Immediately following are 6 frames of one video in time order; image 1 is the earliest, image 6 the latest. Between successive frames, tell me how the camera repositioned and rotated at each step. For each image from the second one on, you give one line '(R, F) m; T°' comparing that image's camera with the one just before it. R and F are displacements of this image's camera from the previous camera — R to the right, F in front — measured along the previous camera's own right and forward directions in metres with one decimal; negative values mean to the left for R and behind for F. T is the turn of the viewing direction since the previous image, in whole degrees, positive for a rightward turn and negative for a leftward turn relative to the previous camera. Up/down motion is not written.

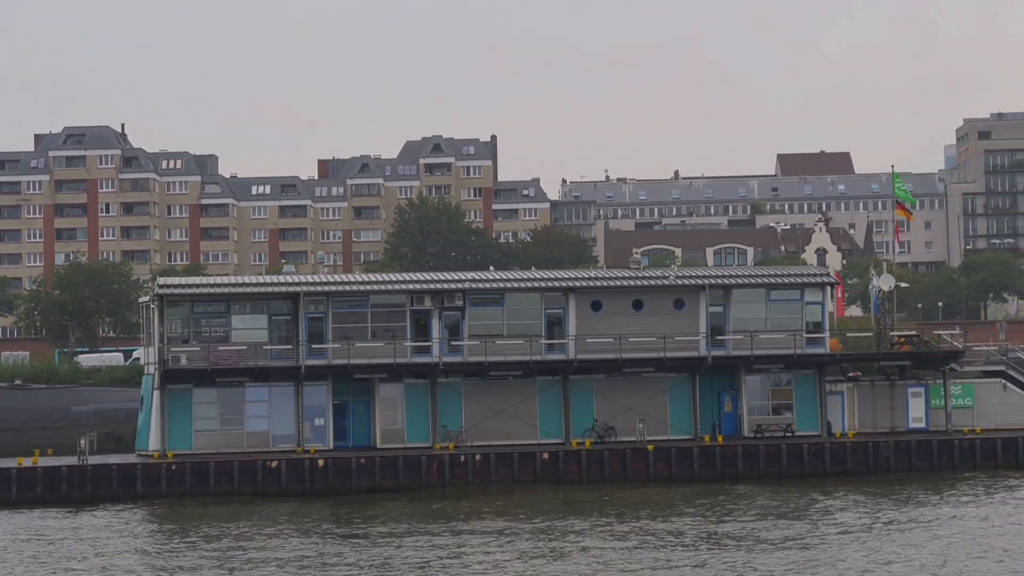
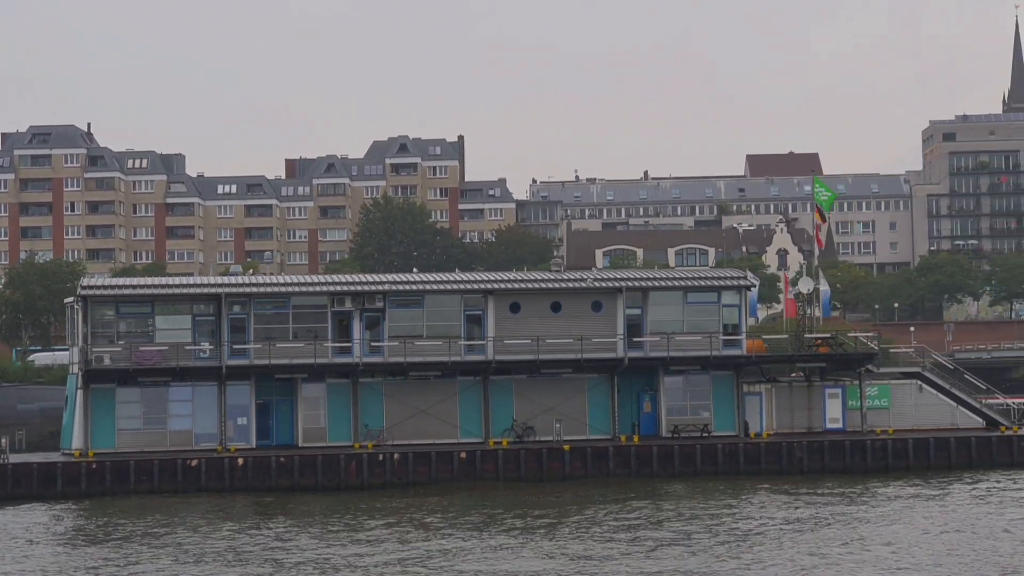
(+1.5, -0.7) m; 0°
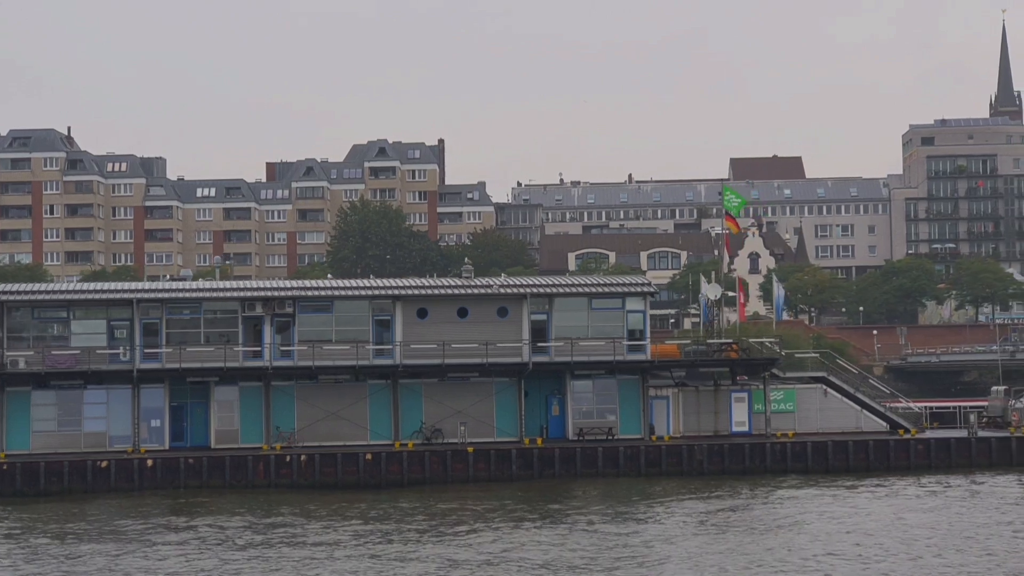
(+2.4, -1.1) m; 0°
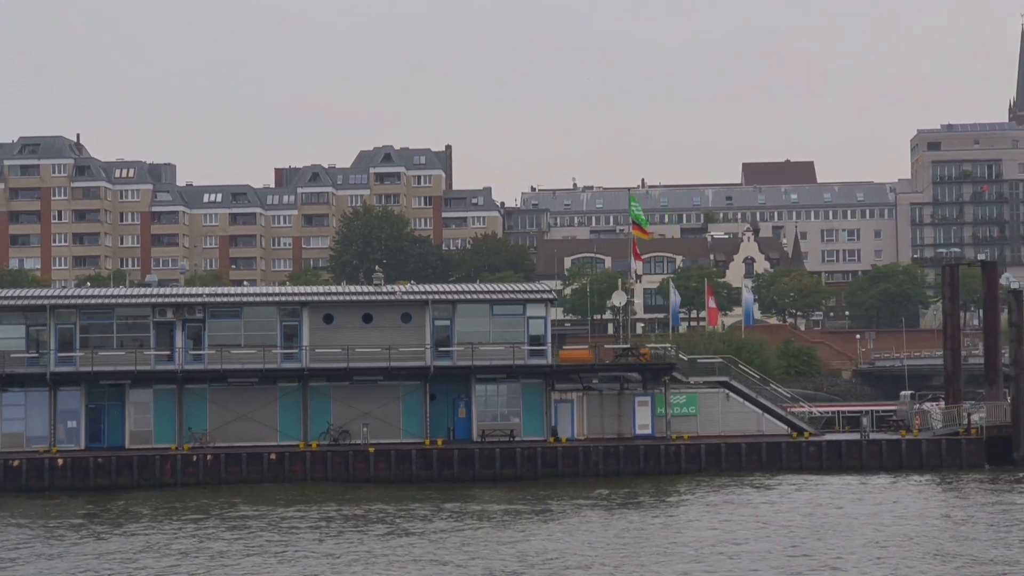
(+3.7, -1.5) m; -2°
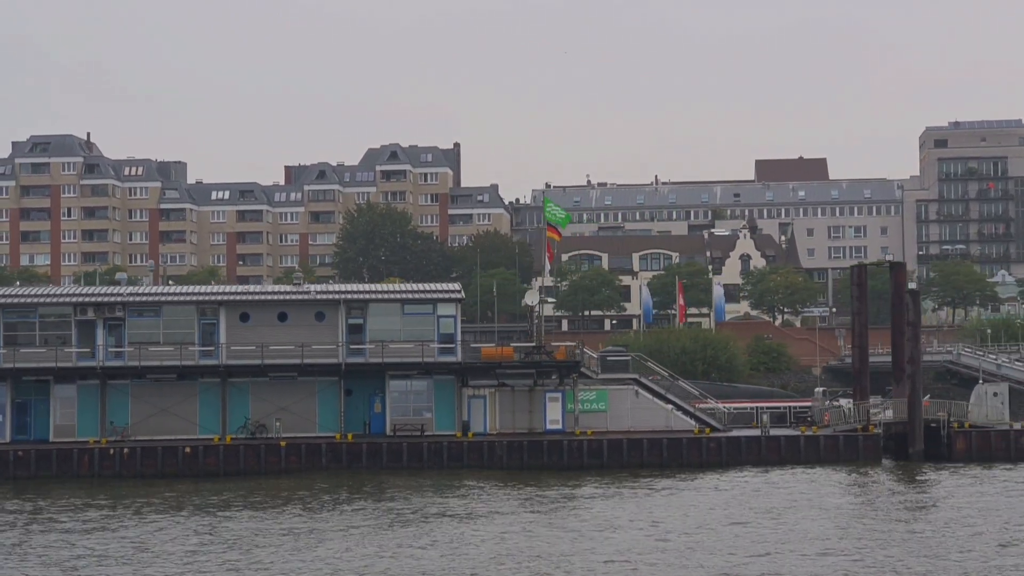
(+3.7, -1.5) m; -2°
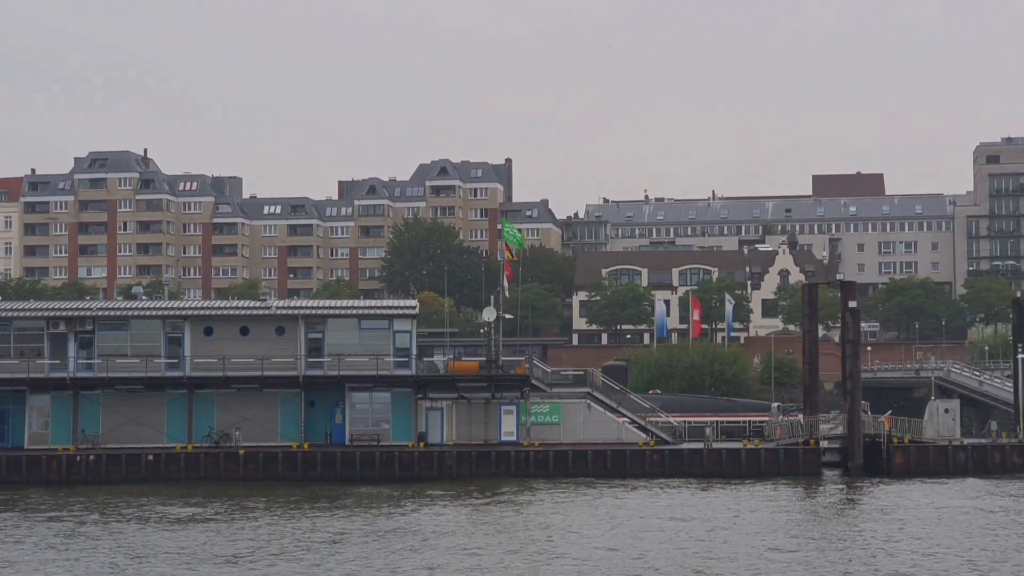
(+3.9, -1.8) m; -3°
